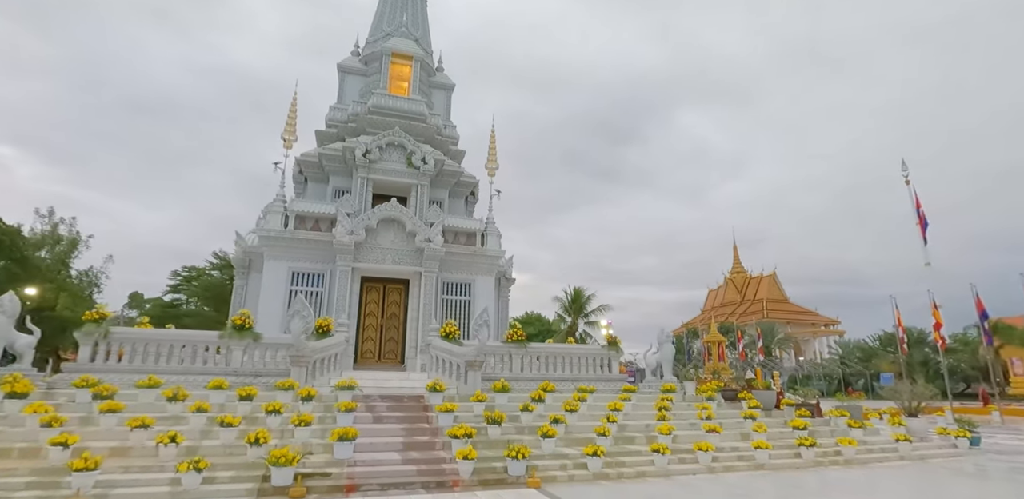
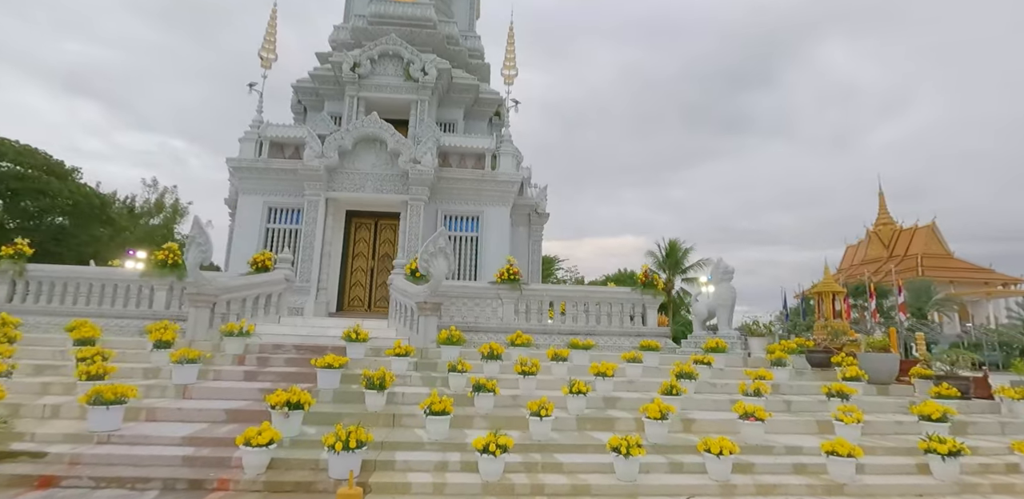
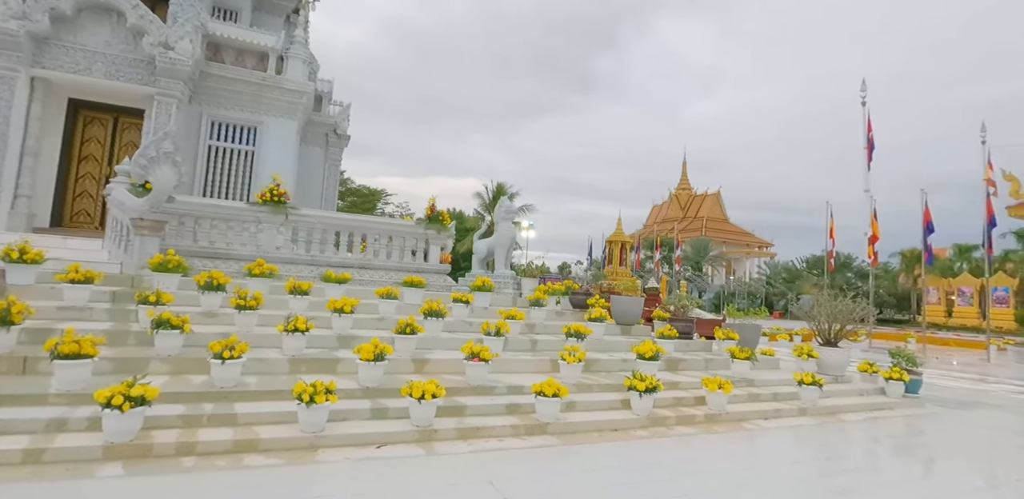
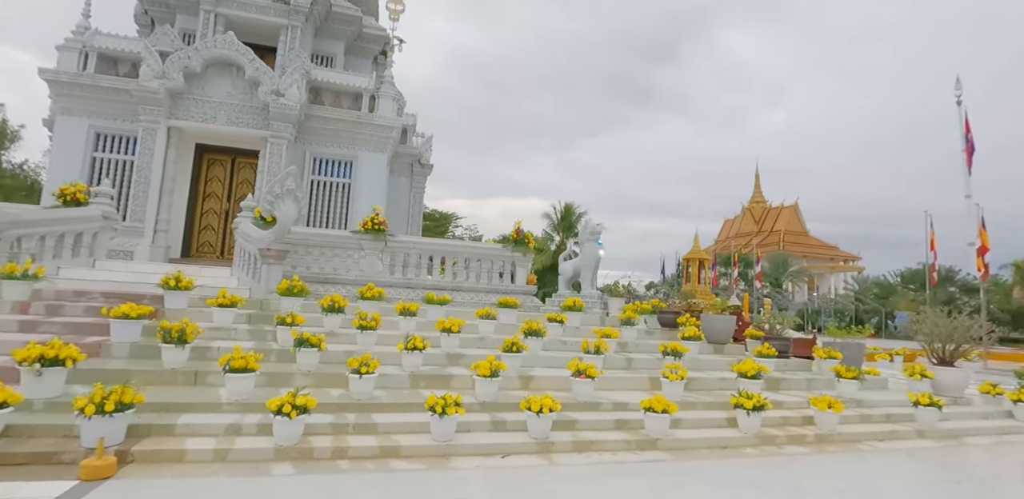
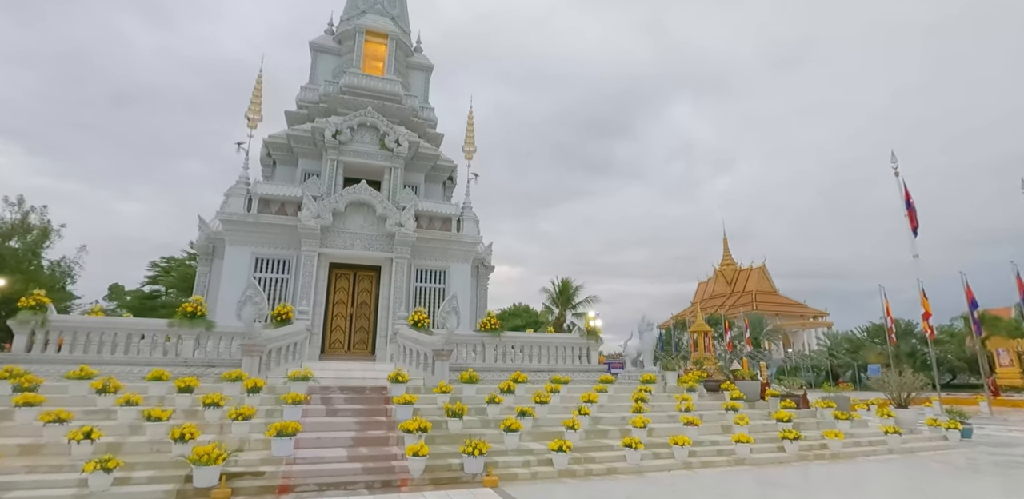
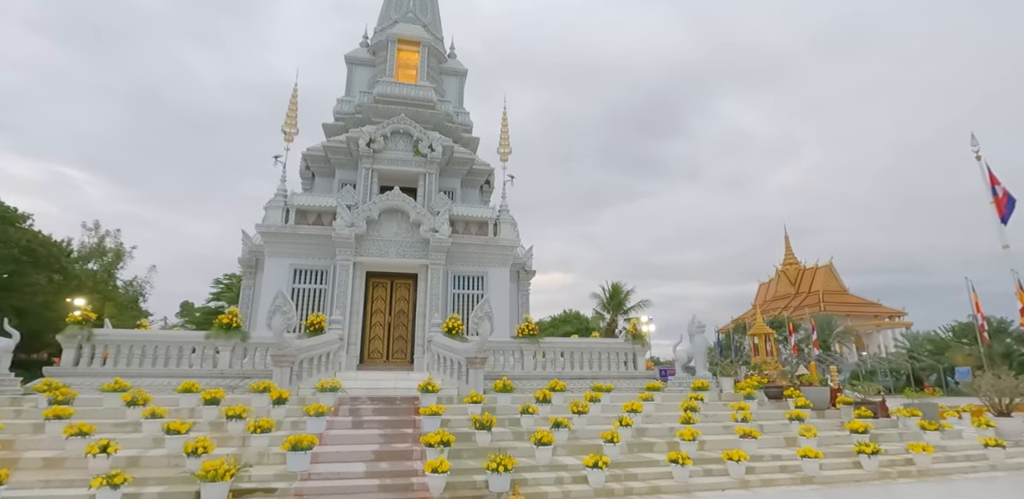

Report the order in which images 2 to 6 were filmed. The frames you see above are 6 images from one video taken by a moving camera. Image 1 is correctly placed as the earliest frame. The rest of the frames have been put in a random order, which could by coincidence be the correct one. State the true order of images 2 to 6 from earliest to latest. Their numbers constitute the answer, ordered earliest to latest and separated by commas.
5, 6, 2, 4, 3
